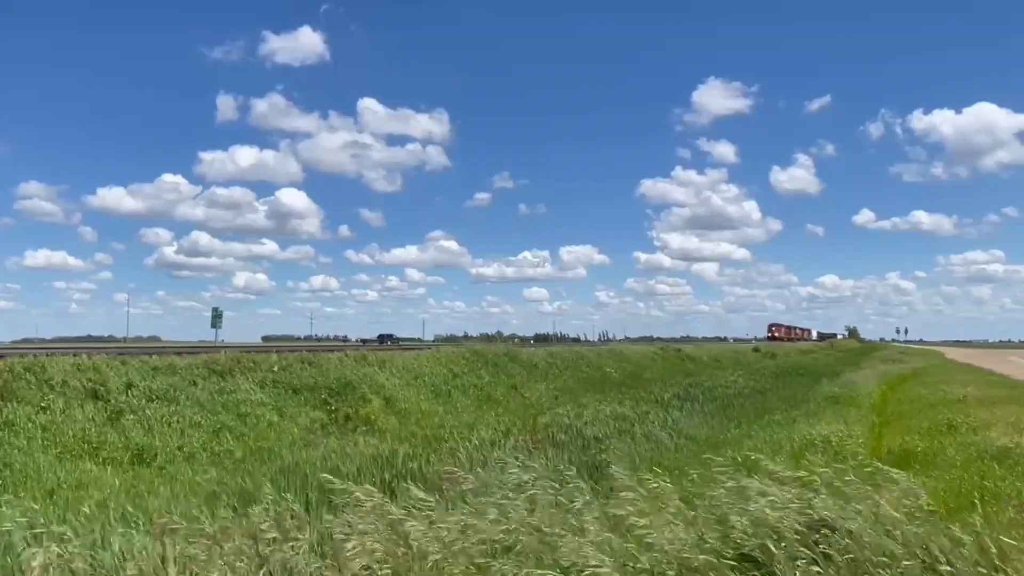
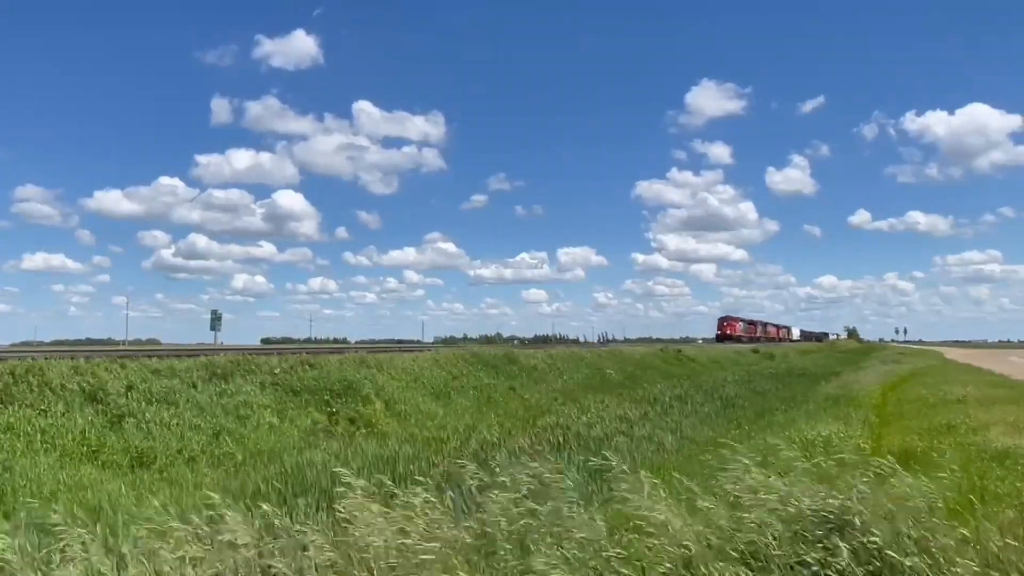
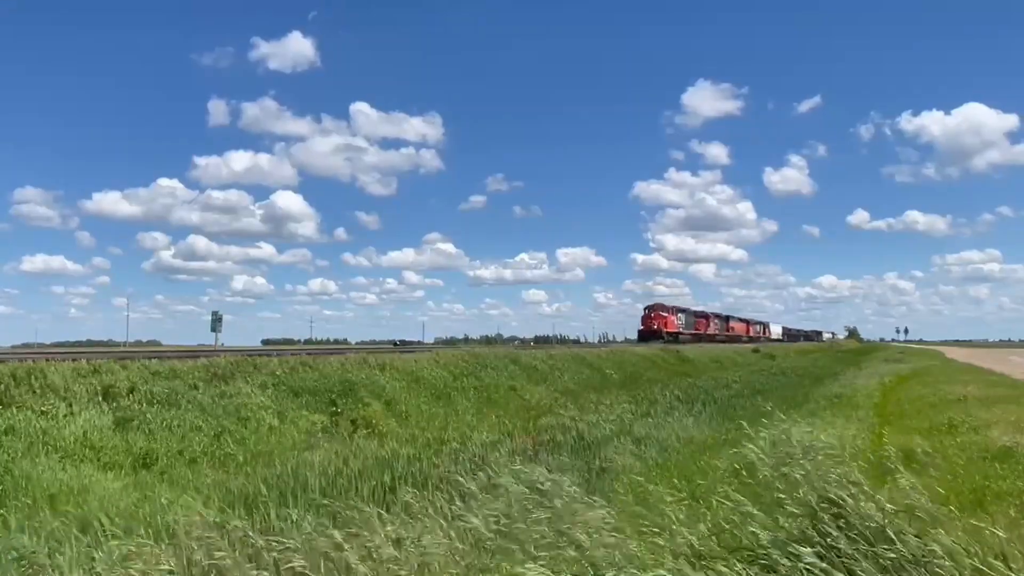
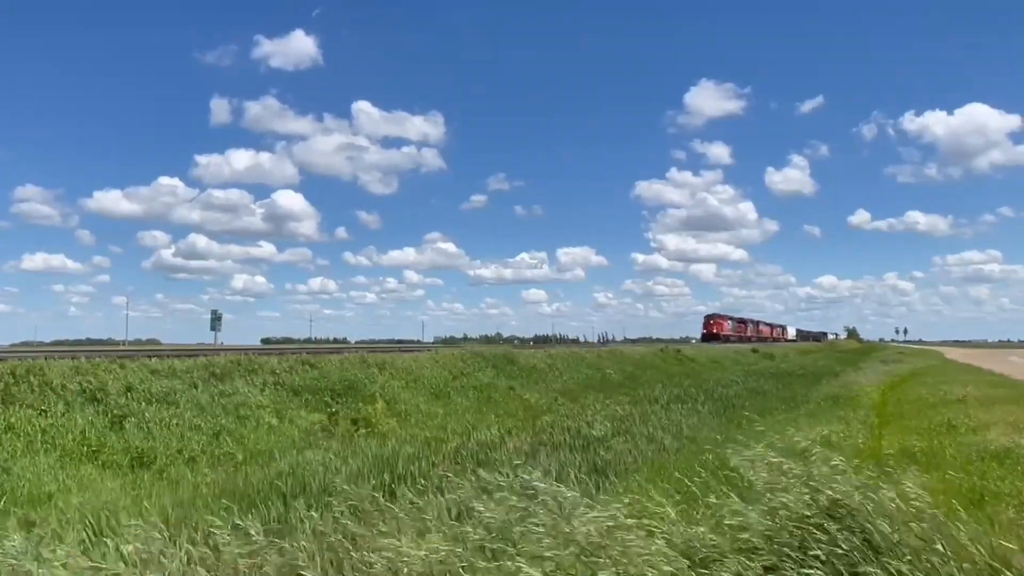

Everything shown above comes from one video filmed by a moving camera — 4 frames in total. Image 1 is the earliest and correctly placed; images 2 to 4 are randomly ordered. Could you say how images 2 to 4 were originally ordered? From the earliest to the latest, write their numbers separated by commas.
2, 4, 3
